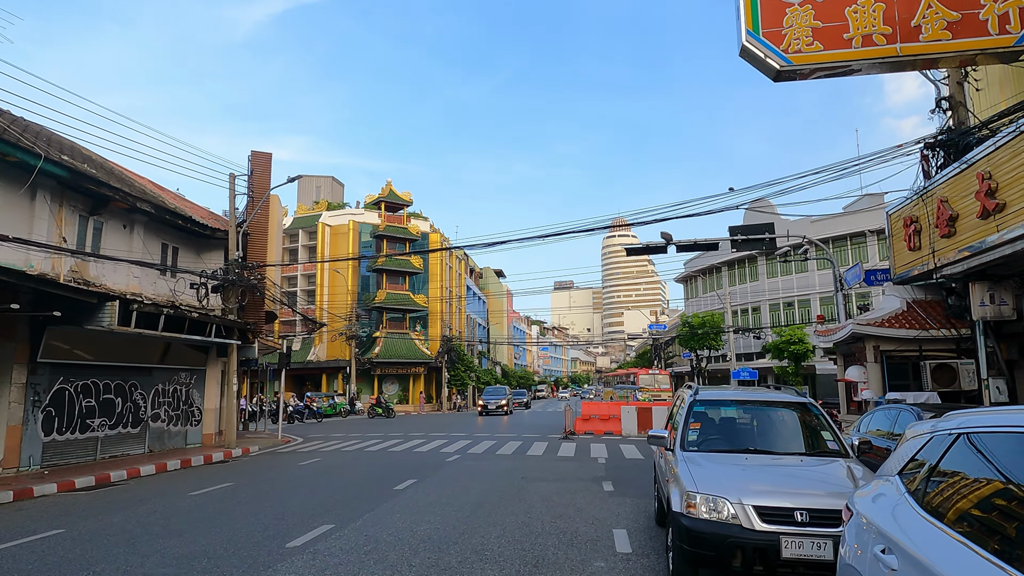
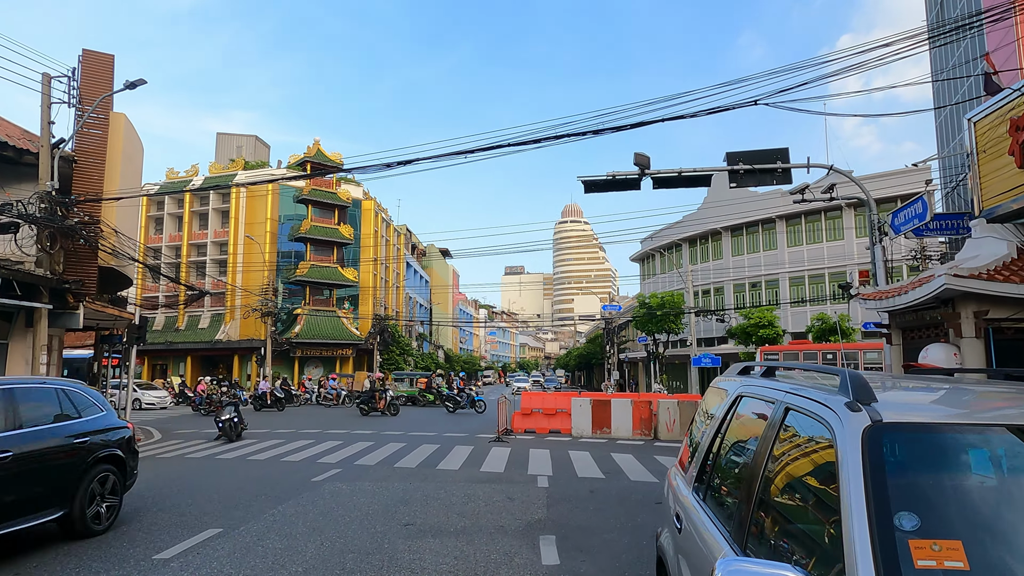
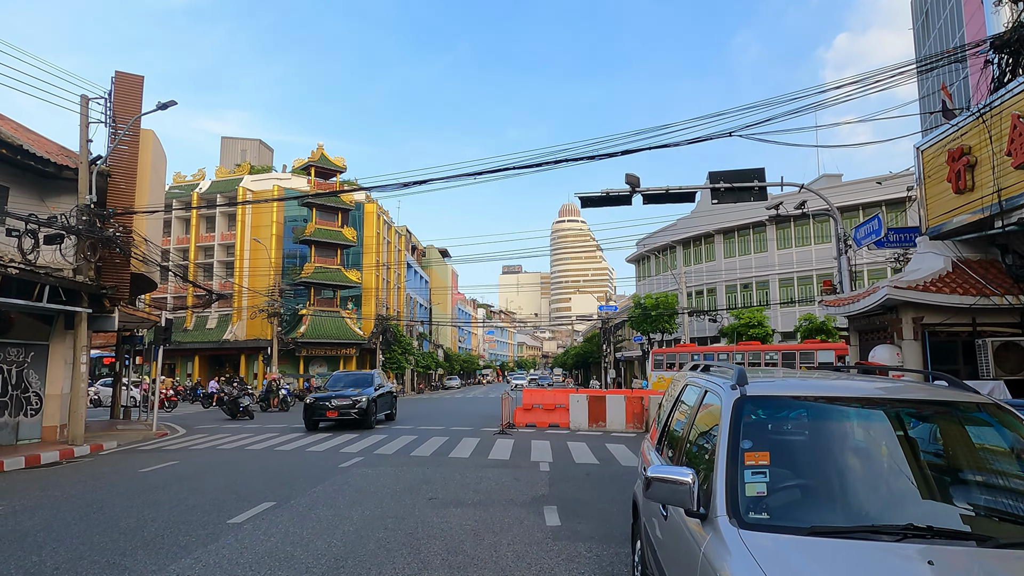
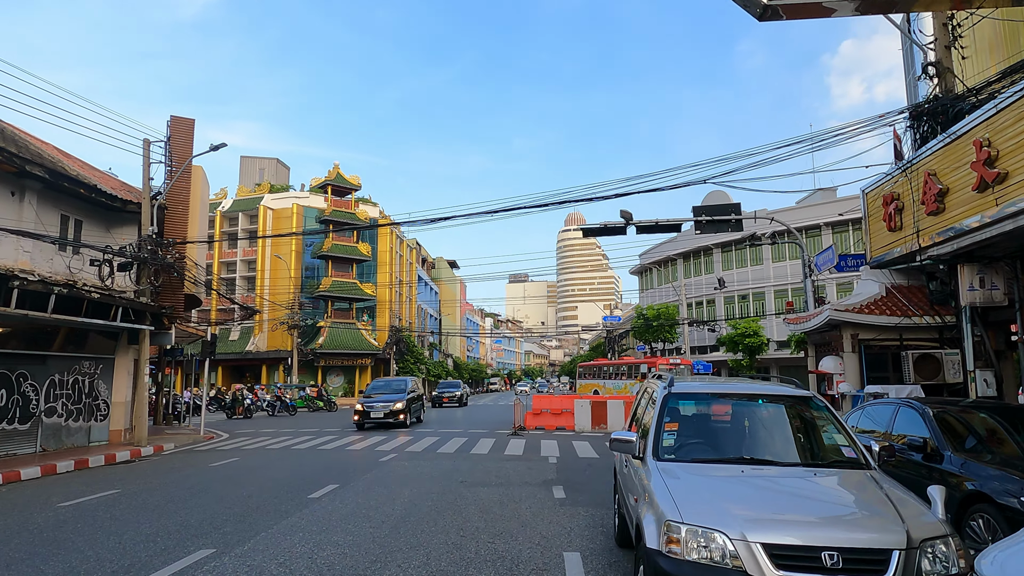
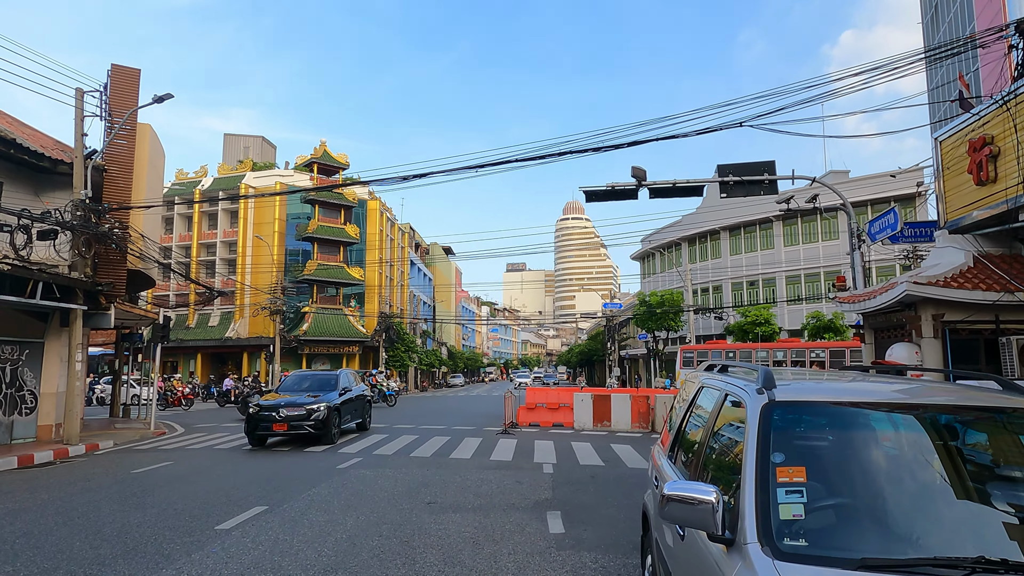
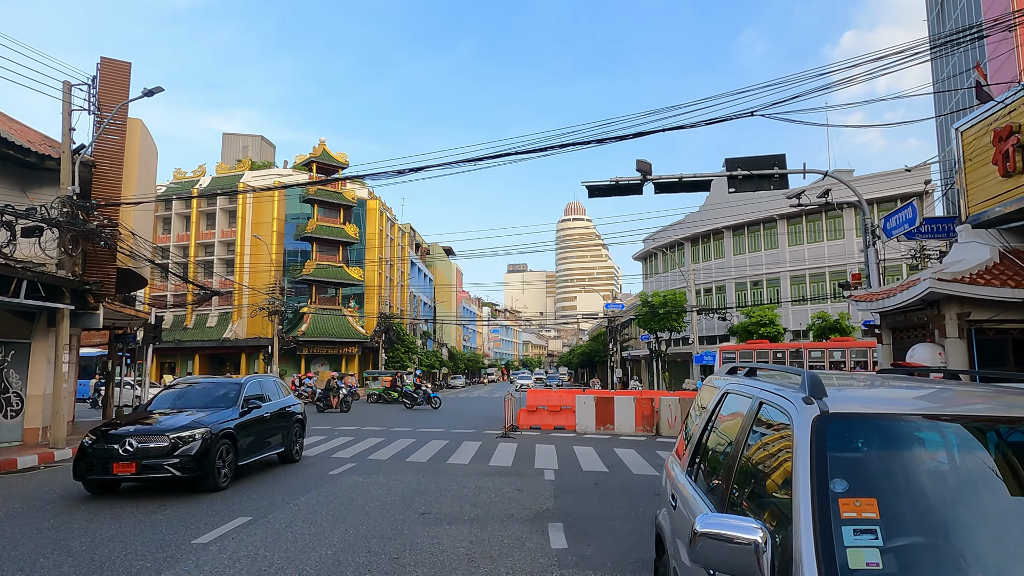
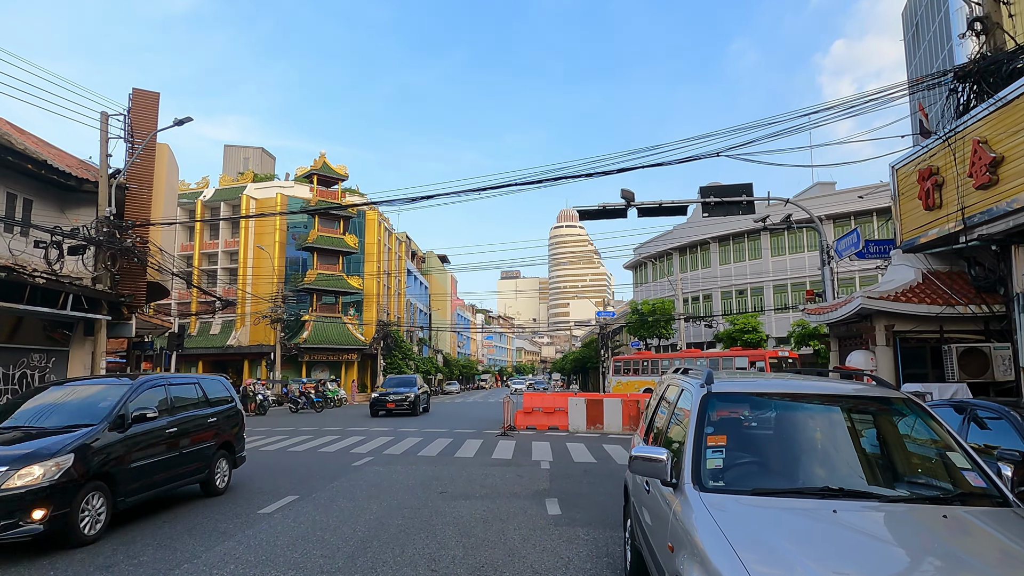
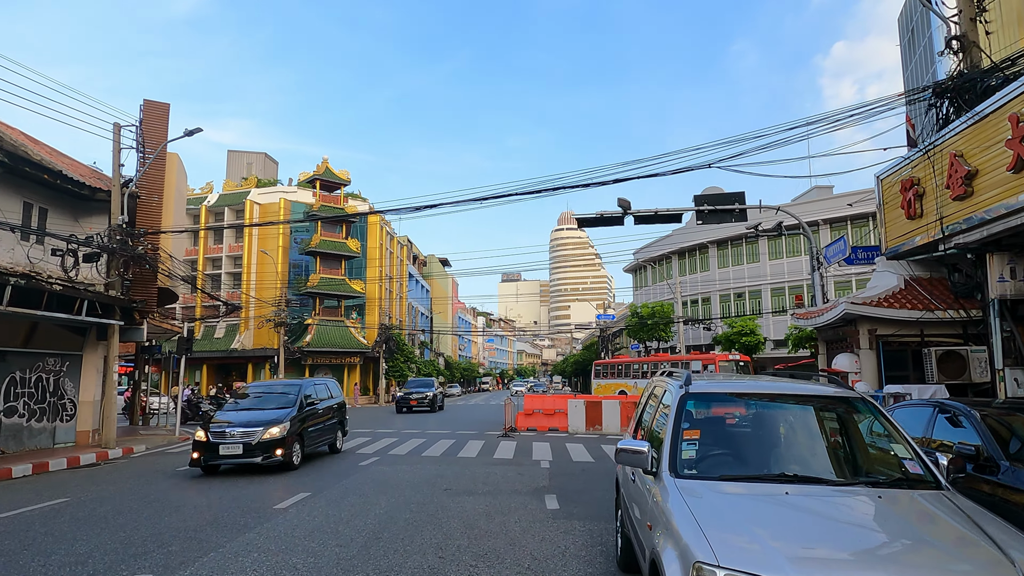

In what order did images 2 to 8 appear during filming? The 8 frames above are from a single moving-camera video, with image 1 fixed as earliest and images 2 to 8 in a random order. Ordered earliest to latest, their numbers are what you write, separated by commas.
4, 8, 7, 3, 5, 6, 2
